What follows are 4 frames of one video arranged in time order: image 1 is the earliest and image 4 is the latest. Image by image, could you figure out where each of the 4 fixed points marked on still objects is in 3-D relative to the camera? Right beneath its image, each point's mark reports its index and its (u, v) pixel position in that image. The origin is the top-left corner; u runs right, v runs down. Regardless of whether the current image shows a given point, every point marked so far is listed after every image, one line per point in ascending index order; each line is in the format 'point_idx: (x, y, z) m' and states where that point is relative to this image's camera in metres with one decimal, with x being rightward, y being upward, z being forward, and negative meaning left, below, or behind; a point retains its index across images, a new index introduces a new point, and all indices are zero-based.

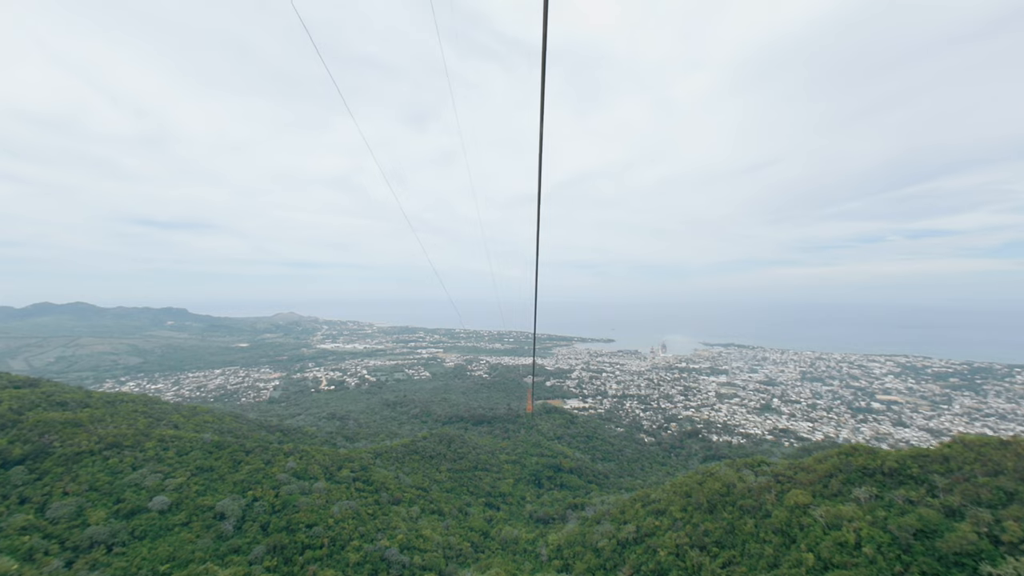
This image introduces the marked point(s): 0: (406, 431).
0: (-4.8, -6.5, +17.1) m
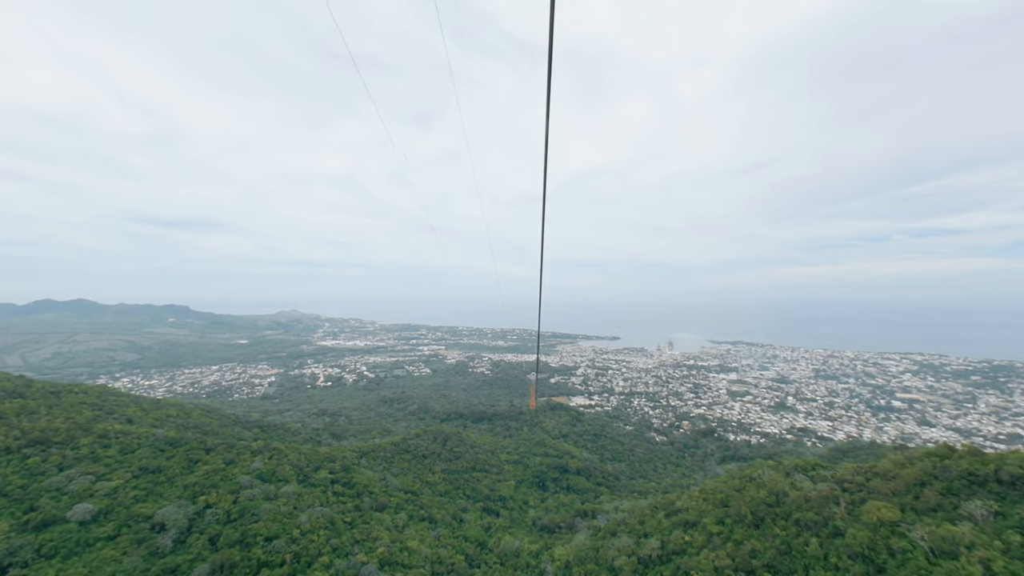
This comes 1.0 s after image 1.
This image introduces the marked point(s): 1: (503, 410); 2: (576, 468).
0: (-4.7, -5.9, +15.8) m
1: (-0.5, -6.5, +19.8) m
2: (+2.3, -6.5, +13.6) m
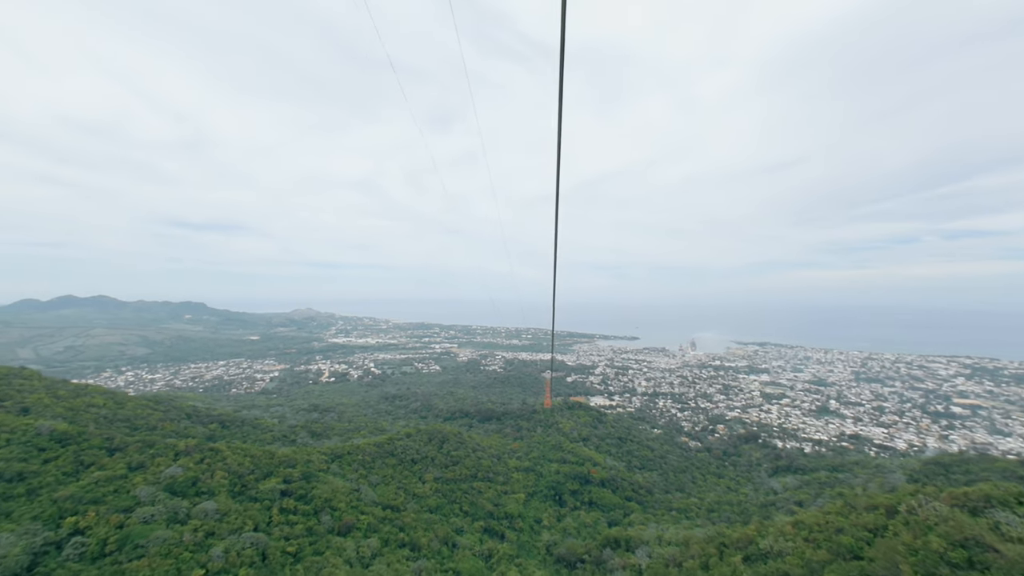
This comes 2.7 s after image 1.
0: (-4.3, -5.1, +13.8) m
1: (+0.1, -5.7, +17.6) m
2: (+2.6, -5.7, +11.2) m
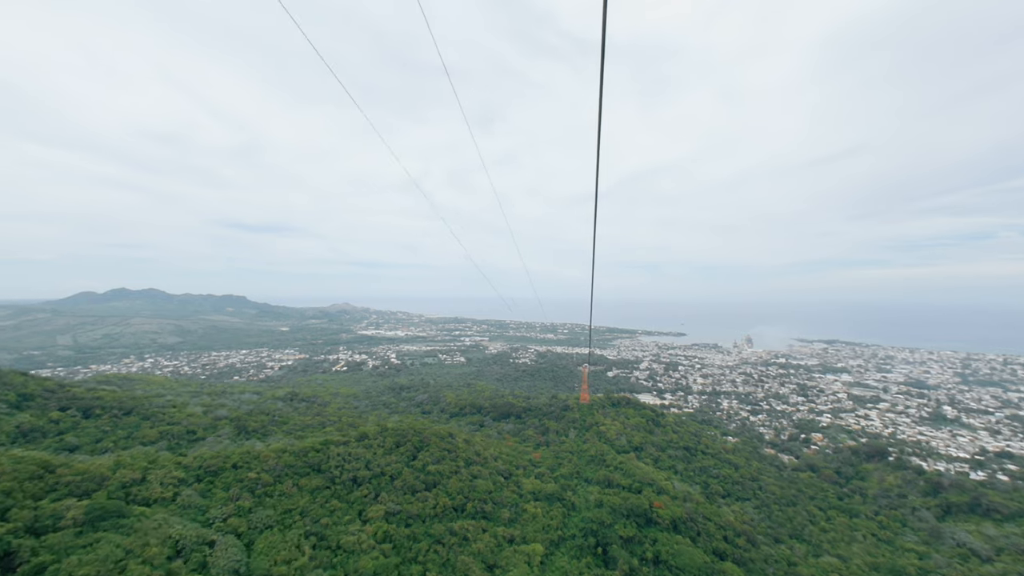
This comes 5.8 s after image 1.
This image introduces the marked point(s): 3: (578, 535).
0: (-3.8, -3.6, +10.1) m
1: (+1.0, -4.2, +13.4) m
2: (+2.9, -4.2, +6.8) m
3: (+1.2, -4.2, +6.5) m
